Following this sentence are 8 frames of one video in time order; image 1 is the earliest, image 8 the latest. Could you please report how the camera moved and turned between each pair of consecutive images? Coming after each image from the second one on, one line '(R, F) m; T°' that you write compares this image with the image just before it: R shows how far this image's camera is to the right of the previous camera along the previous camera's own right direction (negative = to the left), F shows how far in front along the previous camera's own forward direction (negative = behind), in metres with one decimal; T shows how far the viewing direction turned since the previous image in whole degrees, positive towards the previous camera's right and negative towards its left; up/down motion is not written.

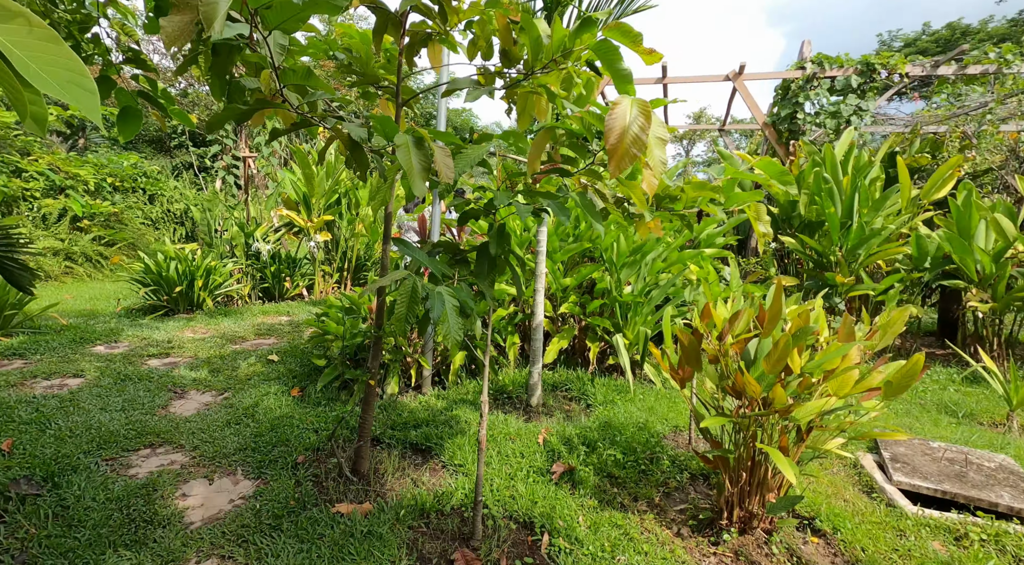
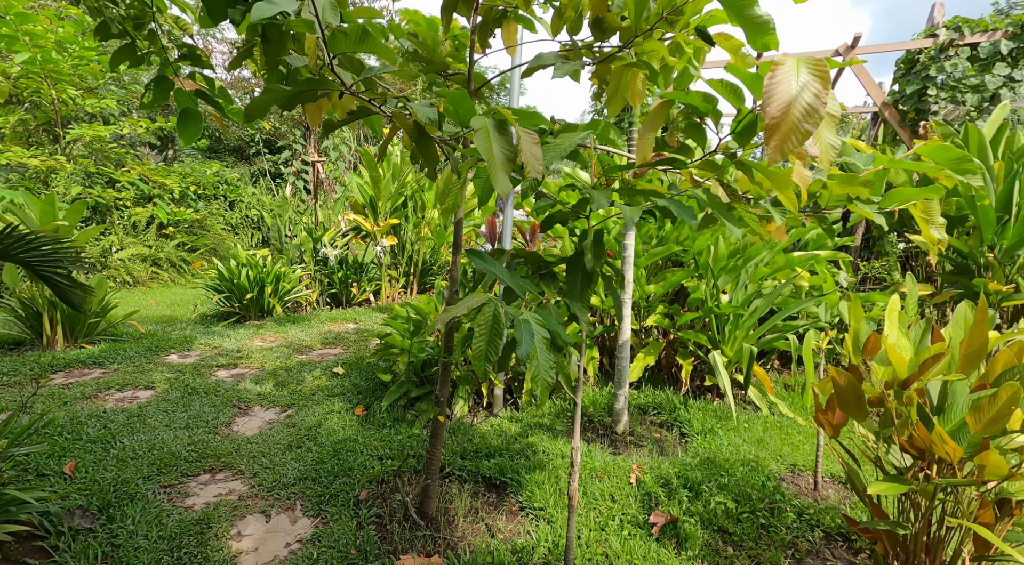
(-0.1, +0.3) m; -6°
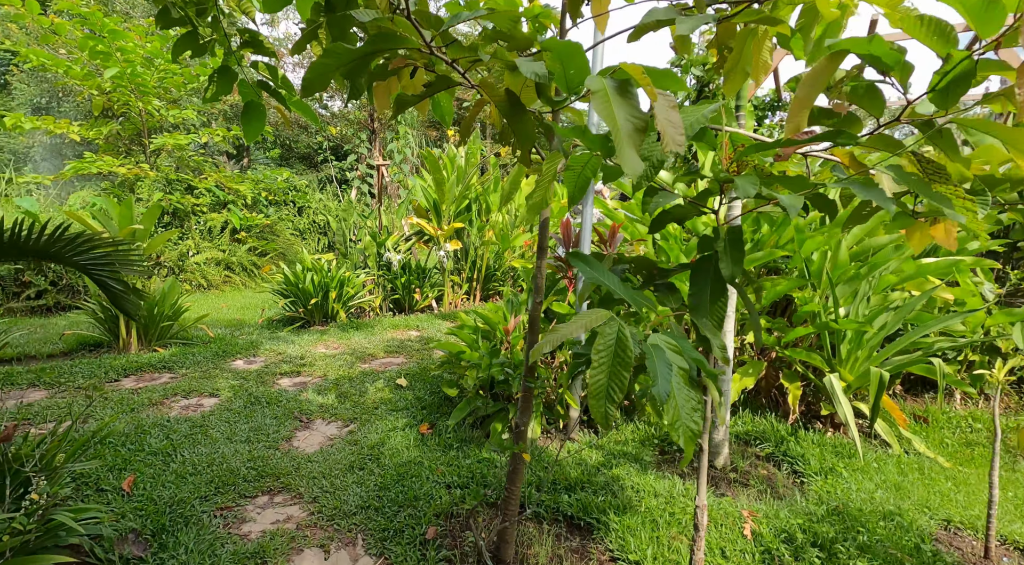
(-0.1, +0.2) m; -5°
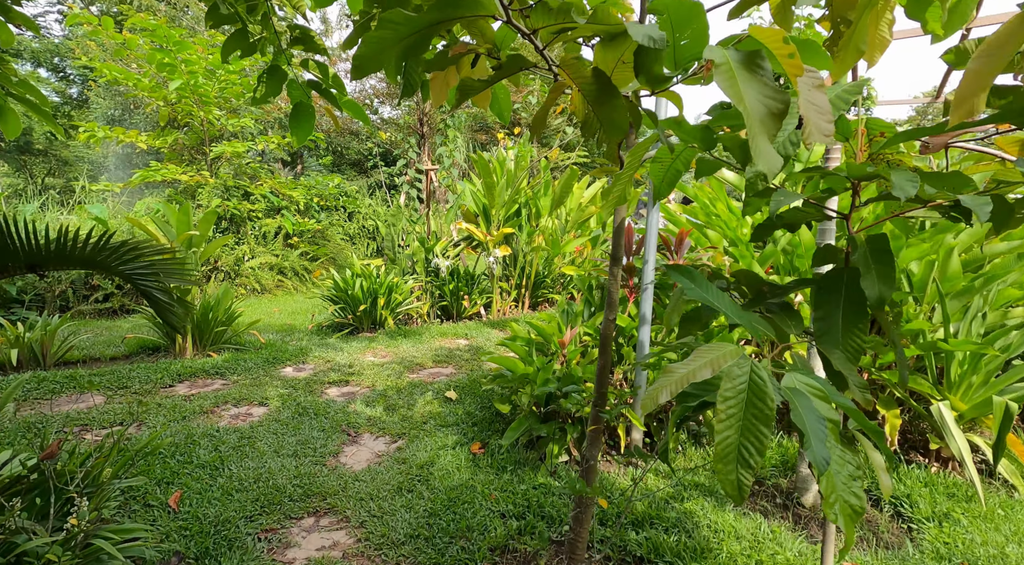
(0.0, +0.2) m; -4°
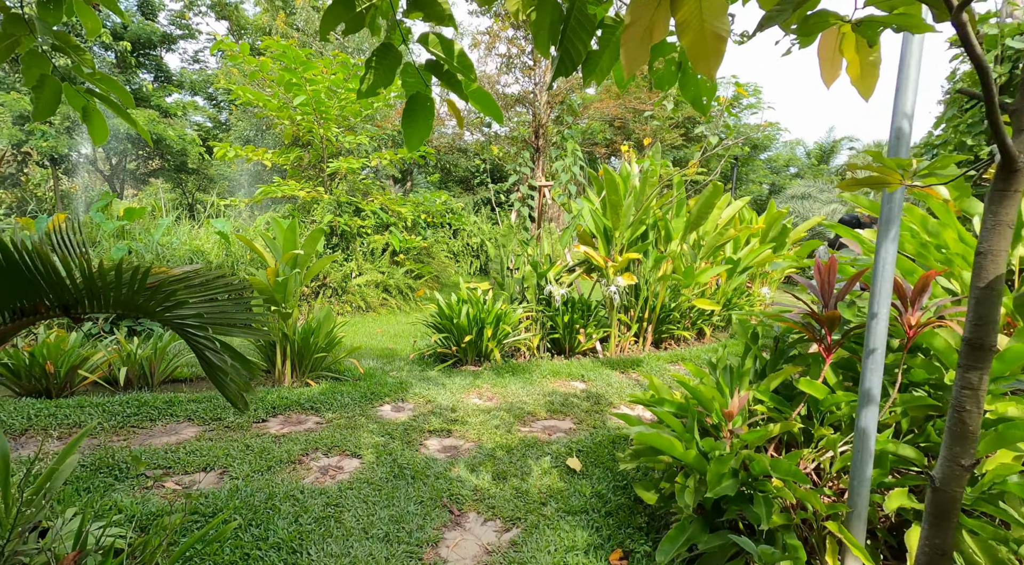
(-0.2, +0.6) m; -9°
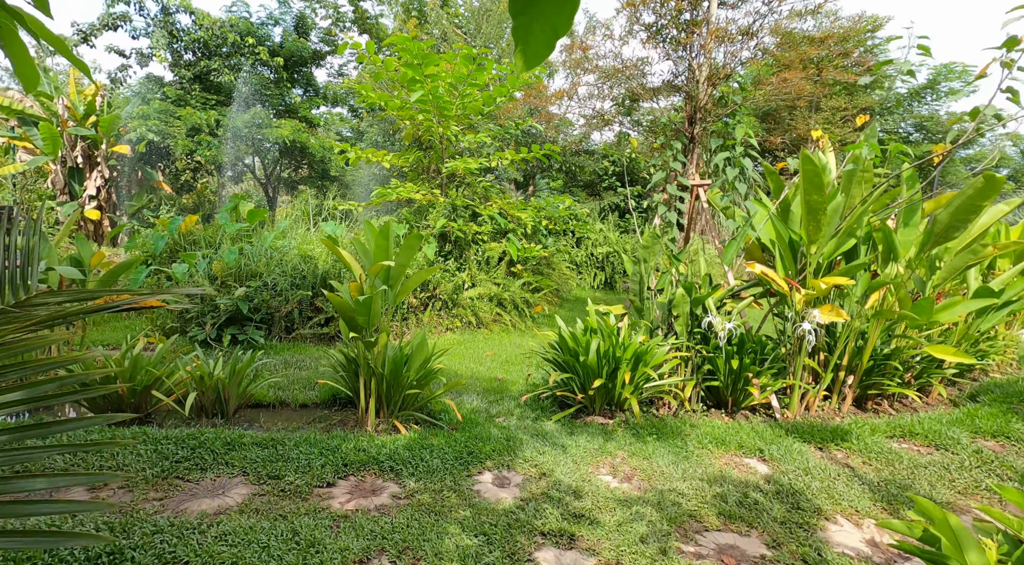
(-0.1, +1.1) m; -10°
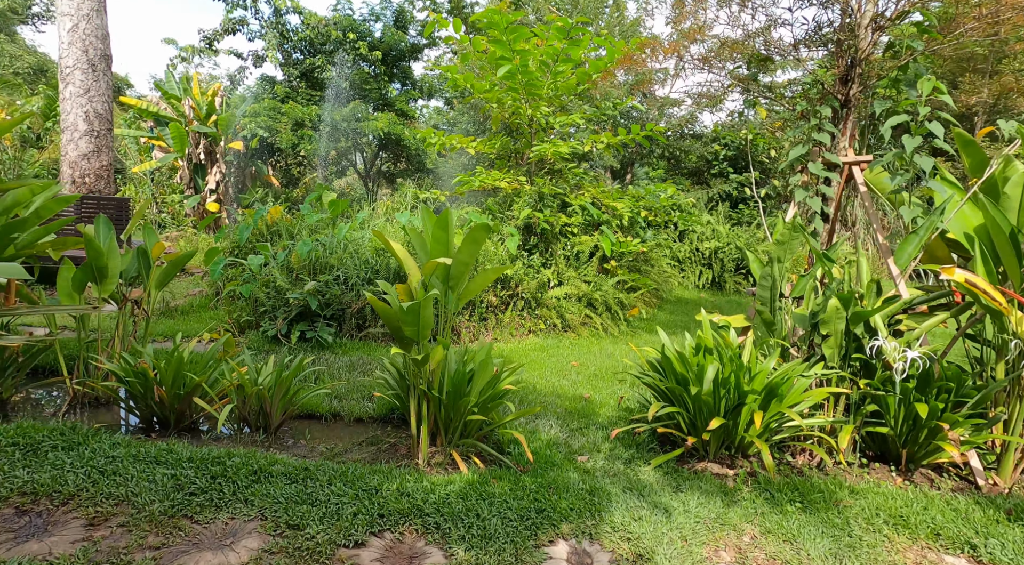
(0.0, +0.8) m; -8°
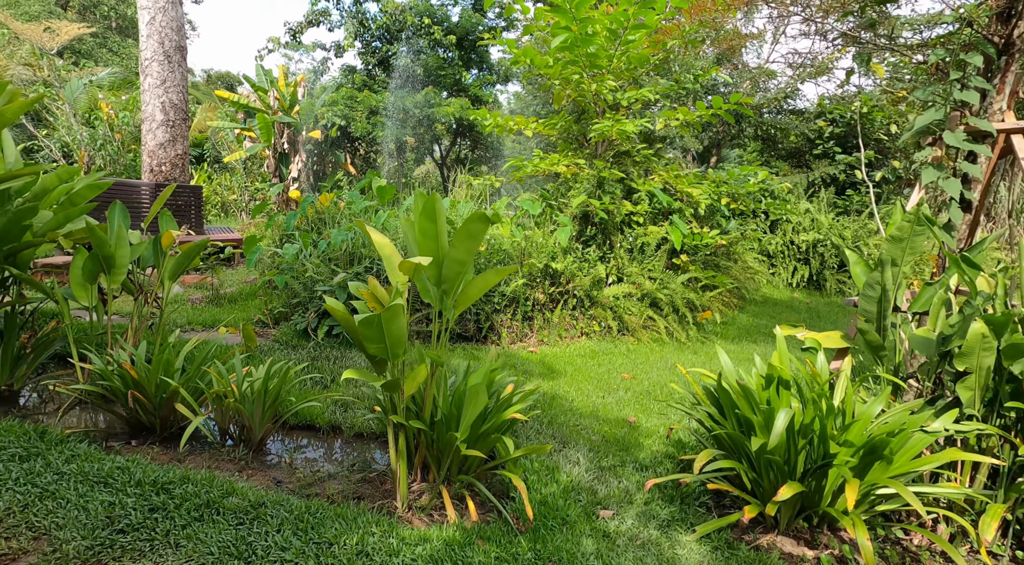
(+0.3, +0.7) m; -7°
